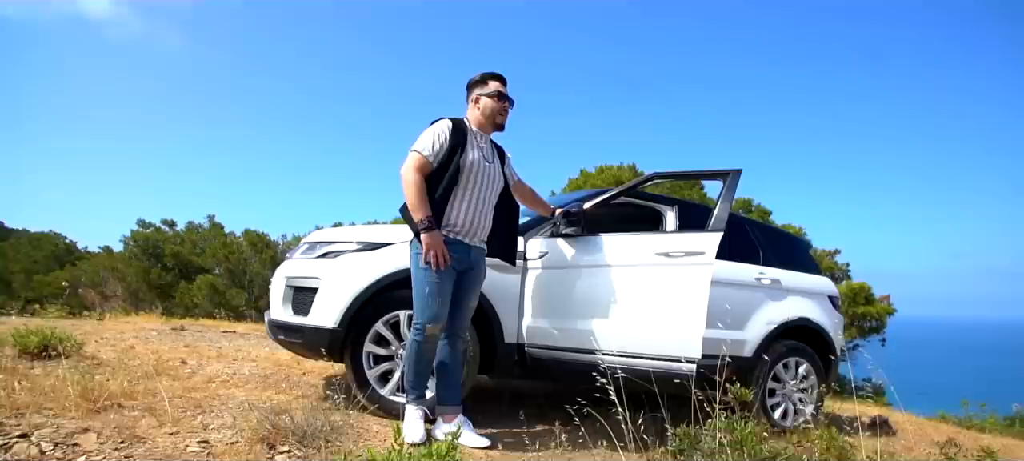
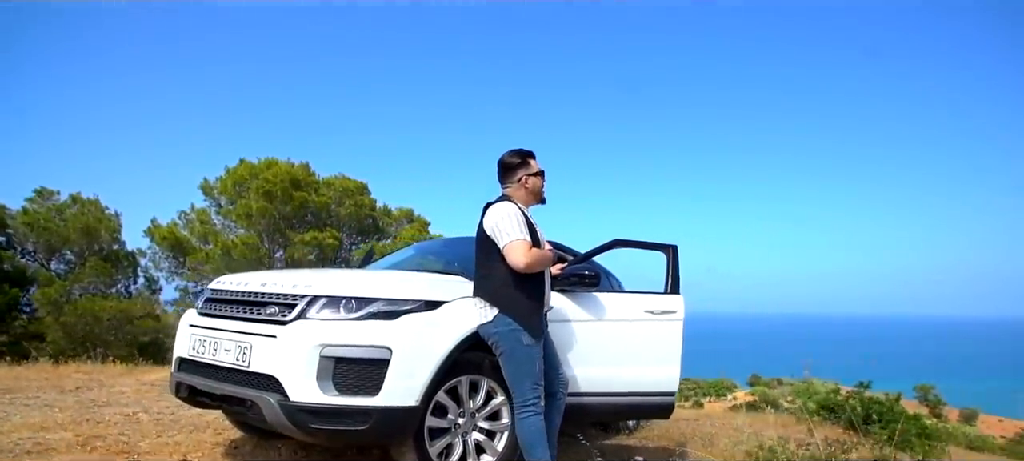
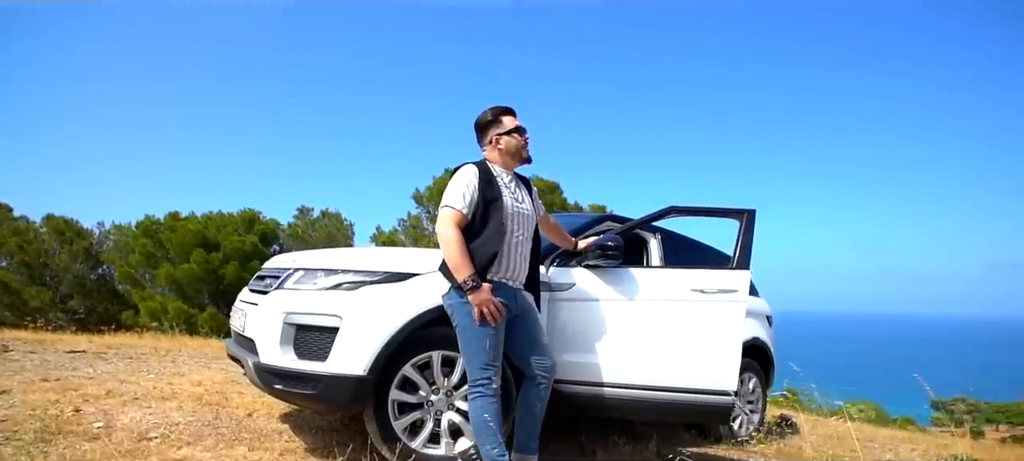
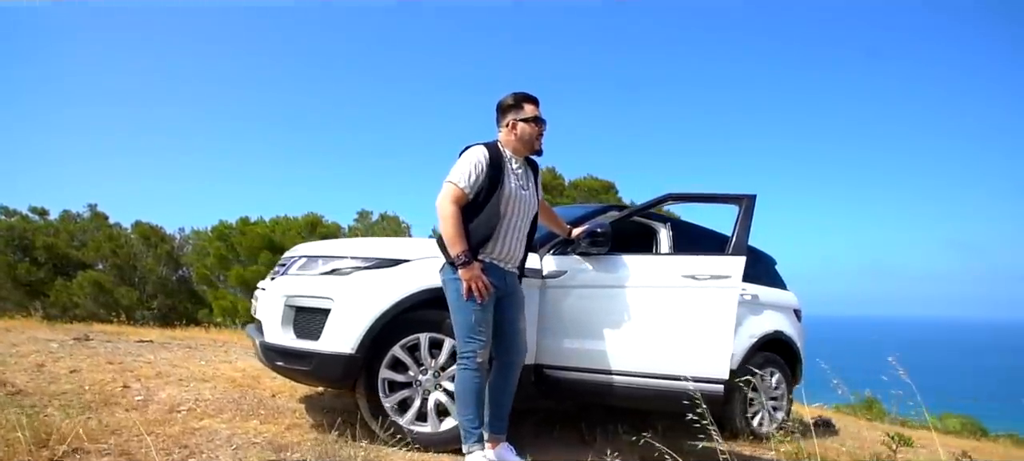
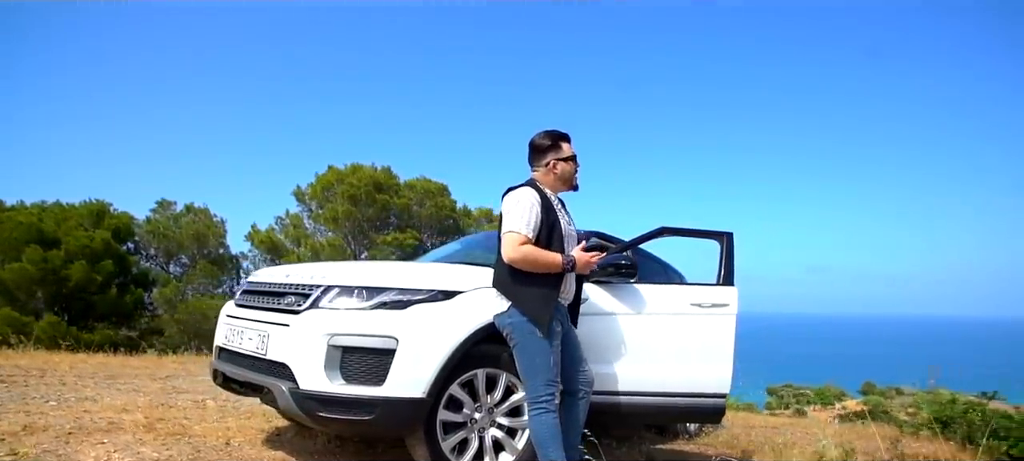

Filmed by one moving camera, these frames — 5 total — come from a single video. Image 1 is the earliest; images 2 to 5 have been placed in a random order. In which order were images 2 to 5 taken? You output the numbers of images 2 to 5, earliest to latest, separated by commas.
4, 3, 5, 2
